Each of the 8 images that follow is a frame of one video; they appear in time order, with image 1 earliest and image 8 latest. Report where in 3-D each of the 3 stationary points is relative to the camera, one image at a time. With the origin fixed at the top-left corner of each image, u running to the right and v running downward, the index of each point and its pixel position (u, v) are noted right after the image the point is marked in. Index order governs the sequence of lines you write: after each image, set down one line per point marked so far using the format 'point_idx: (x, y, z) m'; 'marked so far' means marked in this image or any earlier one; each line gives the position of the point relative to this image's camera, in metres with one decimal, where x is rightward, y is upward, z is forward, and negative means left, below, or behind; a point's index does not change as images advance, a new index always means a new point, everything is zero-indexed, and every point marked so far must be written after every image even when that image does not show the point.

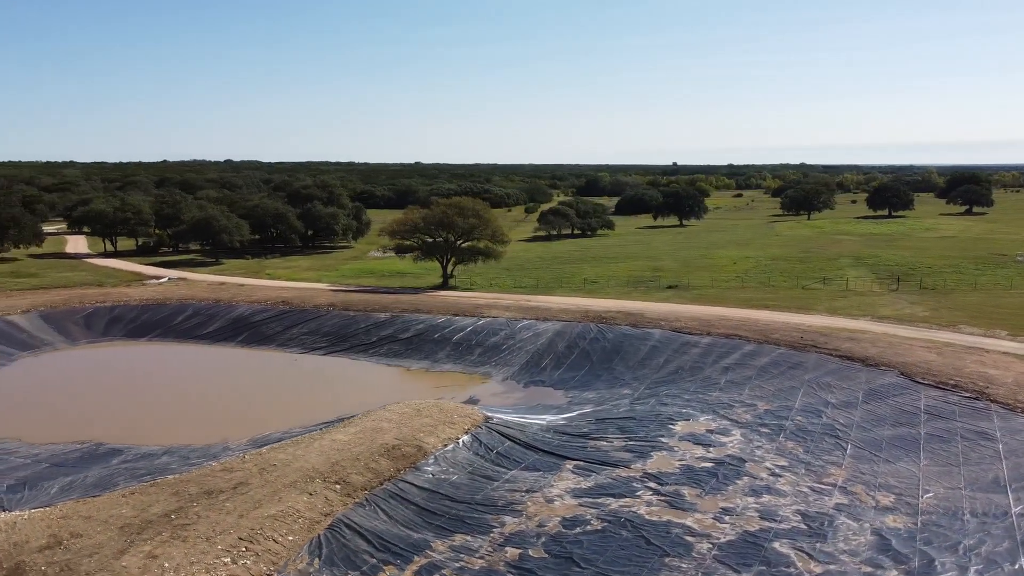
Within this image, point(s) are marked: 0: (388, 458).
0: (-2.5, -3.4, +16.1) m
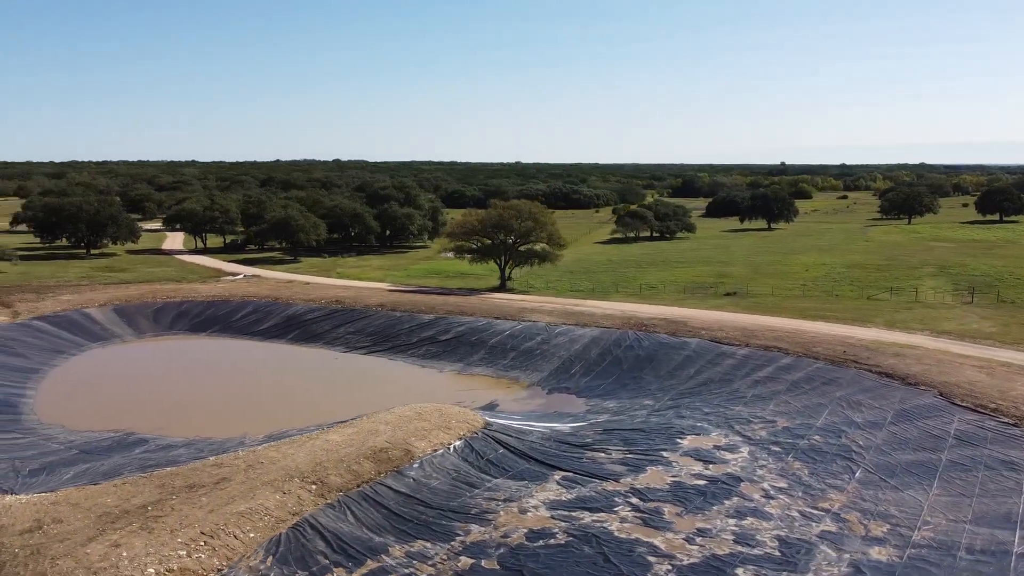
0: (-2.8, -3.5, +16.4) m
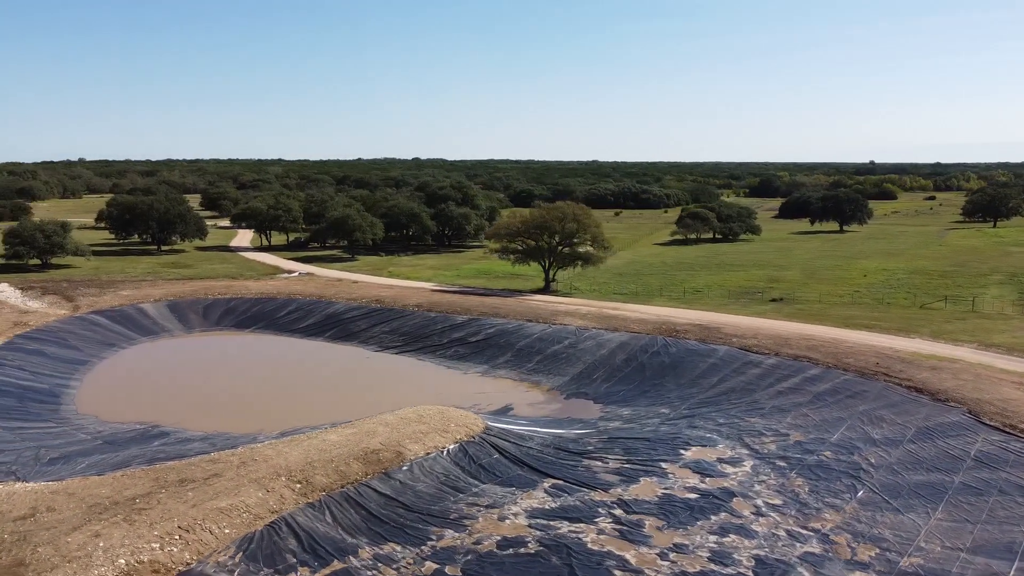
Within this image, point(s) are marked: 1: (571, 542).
0: (-3.1, -3.6, +16.7) m
1: (+1.0, -4.5, +14.4) m
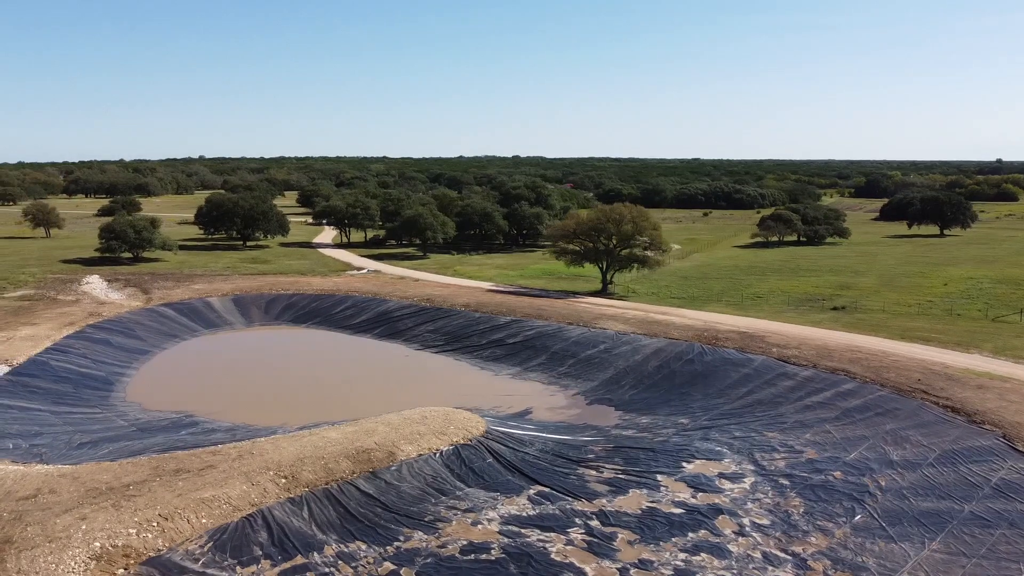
0: (-3.4, -3.6, +17.2) m
1: (+0.4, -4.7, +14.4) m
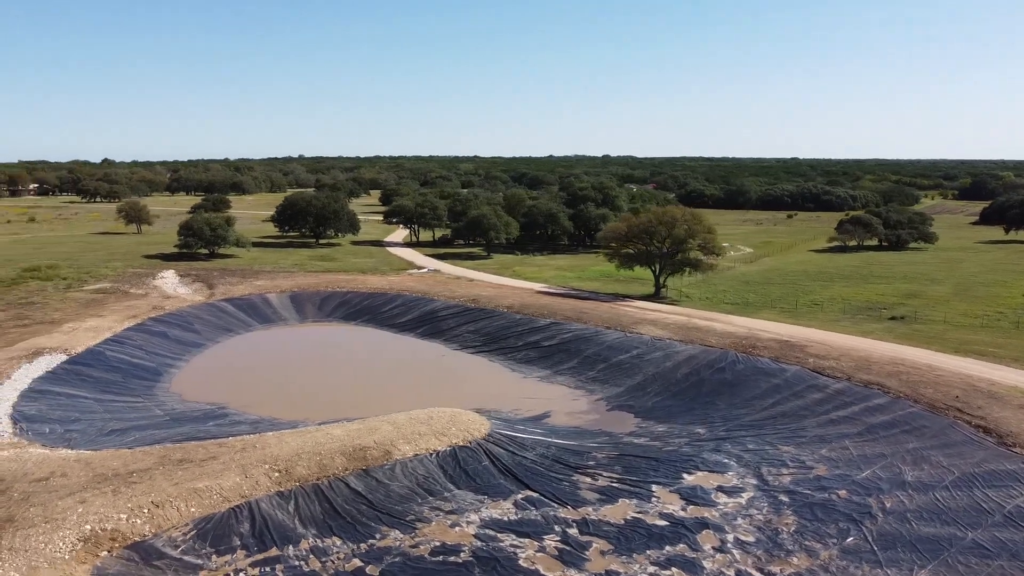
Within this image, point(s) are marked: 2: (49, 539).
0: (-3.6, -3.7, +17.6) m
1: (-0.1, -4.8, +14.4) m
2: (-7.8, -4.2, +13.7) m
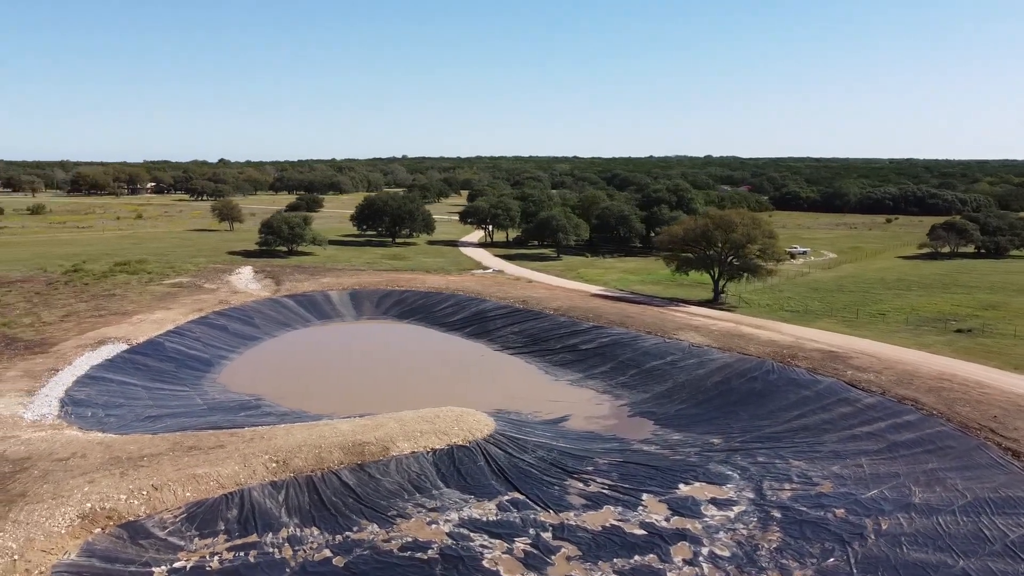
0: (-3.7, -3.7, +18.2) m
1: (-0.8, -4.8, +14.6) m
2: (-8.4, -4.1, +14.8) m
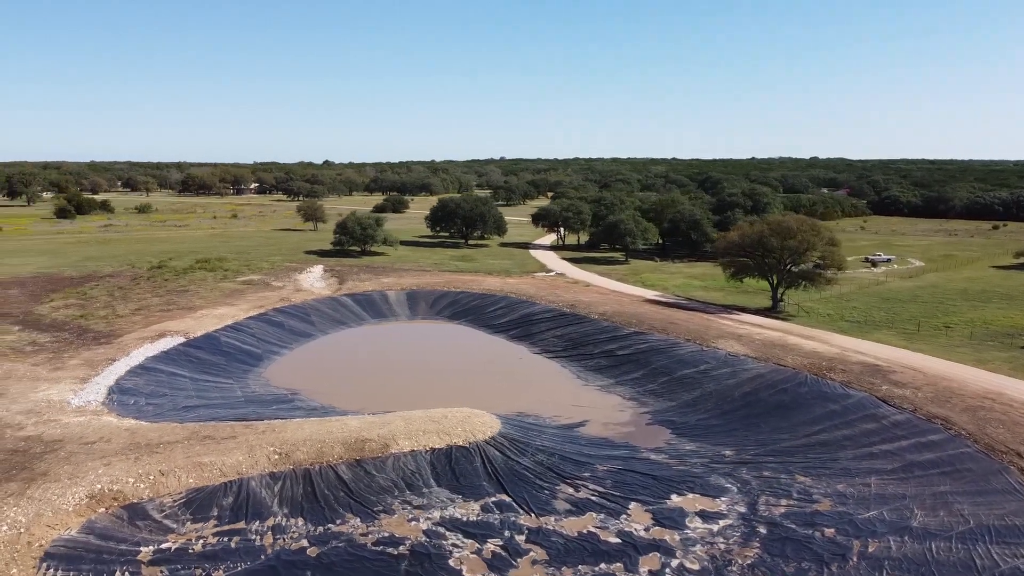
0: (-3.9, -3.7, +18.9) m
1: (-1.3, -4.9, +15.0) m
2: (-8.9, -4.1, +16.1) m
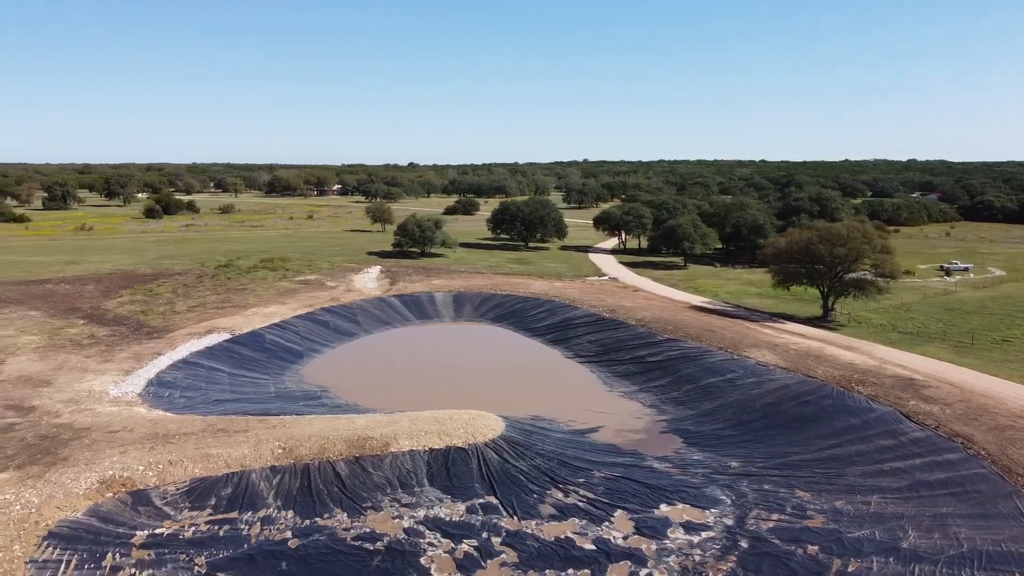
0: (-3.9, -3.8, +19.6) m
1: (-1.9, -5.0, +15.4) m
2: (-9.3, -4.0, +17.3) m
